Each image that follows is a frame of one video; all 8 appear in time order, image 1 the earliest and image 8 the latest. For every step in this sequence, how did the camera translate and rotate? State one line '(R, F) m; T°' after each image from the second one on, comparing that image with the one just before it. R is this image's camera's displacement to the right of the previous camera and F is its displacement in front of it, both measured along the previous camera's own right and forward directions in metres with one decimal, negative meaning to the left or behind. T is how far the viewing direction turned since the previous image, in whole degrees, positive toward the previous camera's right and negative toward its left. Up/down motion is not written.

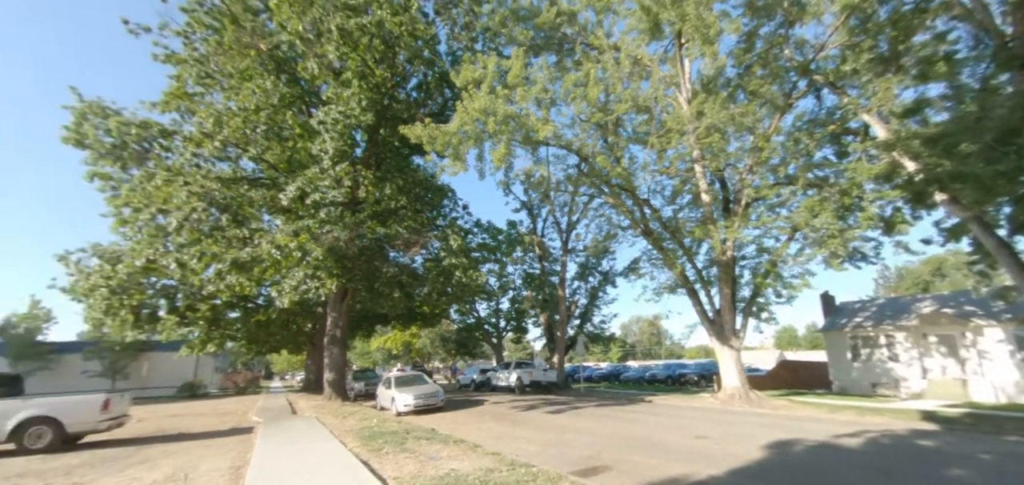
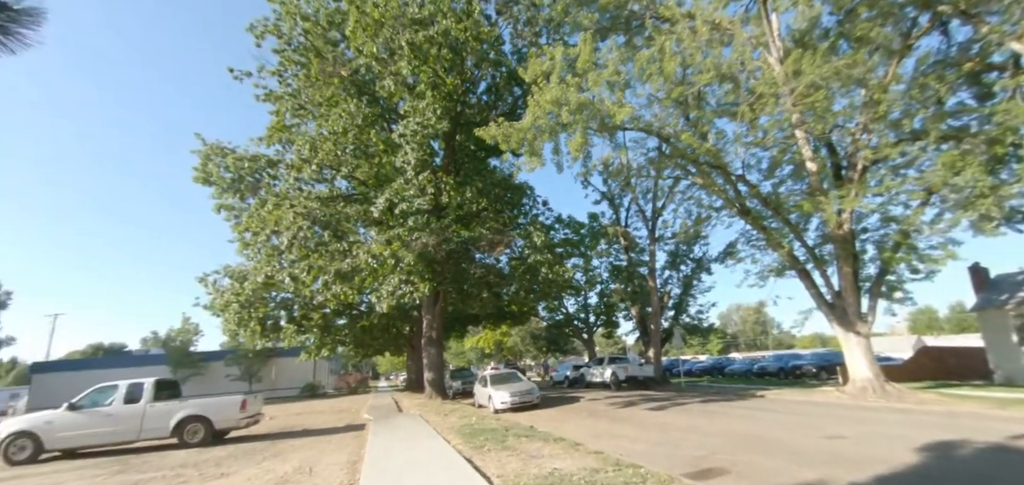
(-0.1, +0.2) m; -11°
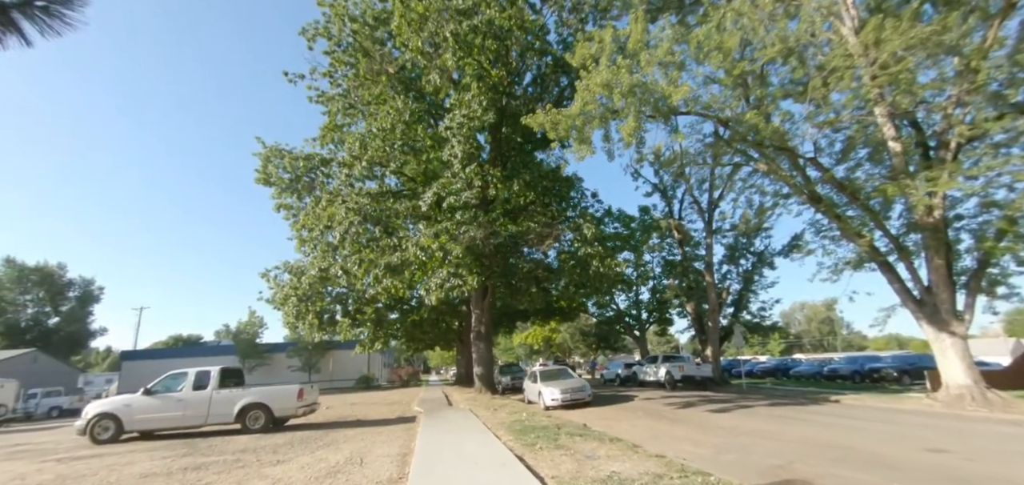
(-0.1, +0.4) m; -6°
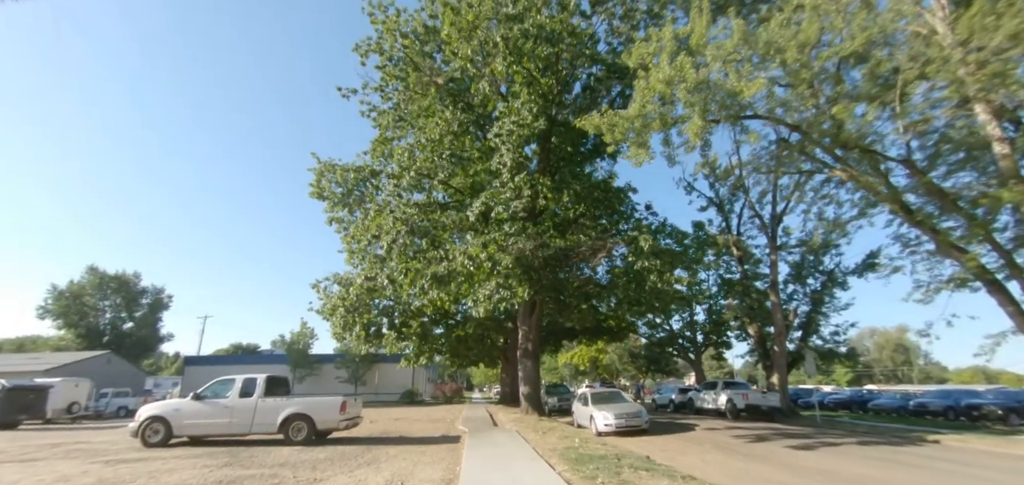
(-0.2, +0.6) m; -6°
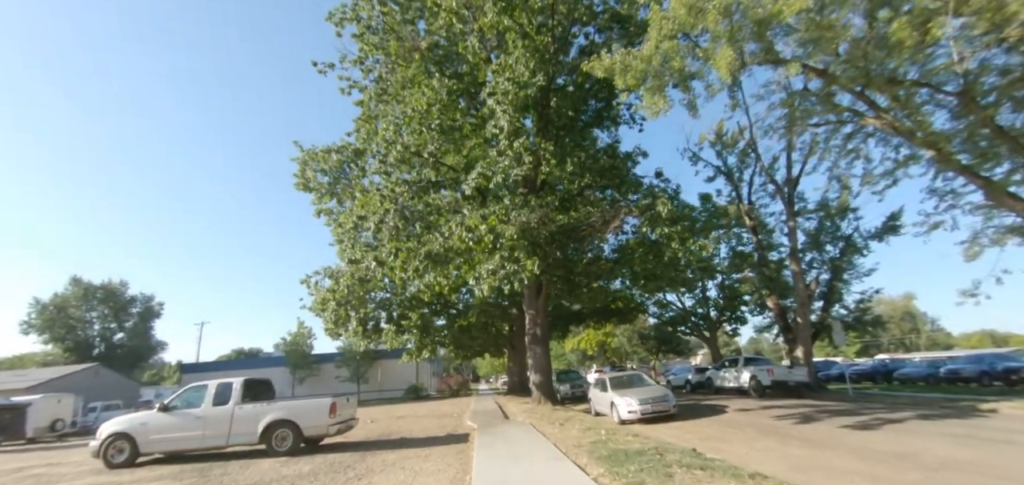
(-0.1, +1.4) m; 0°
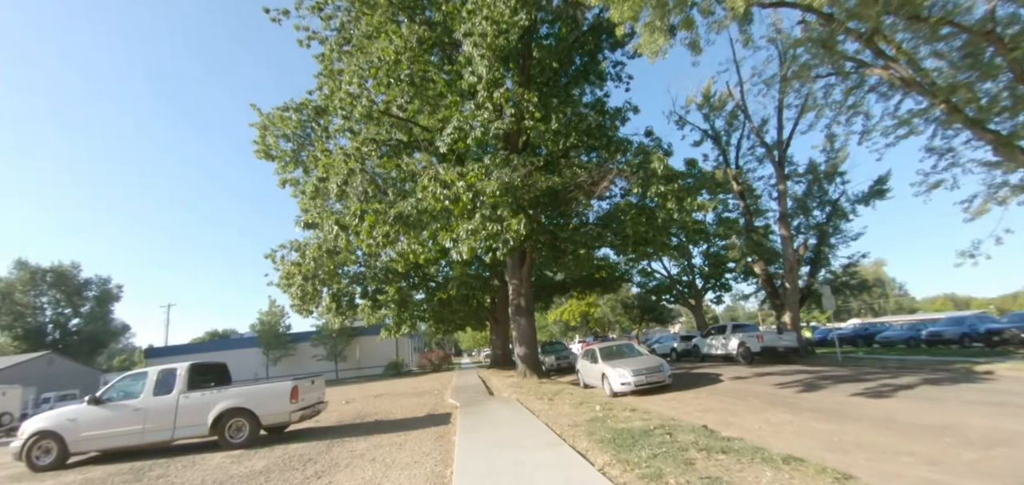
(-0.1, +1.1) m; +3°
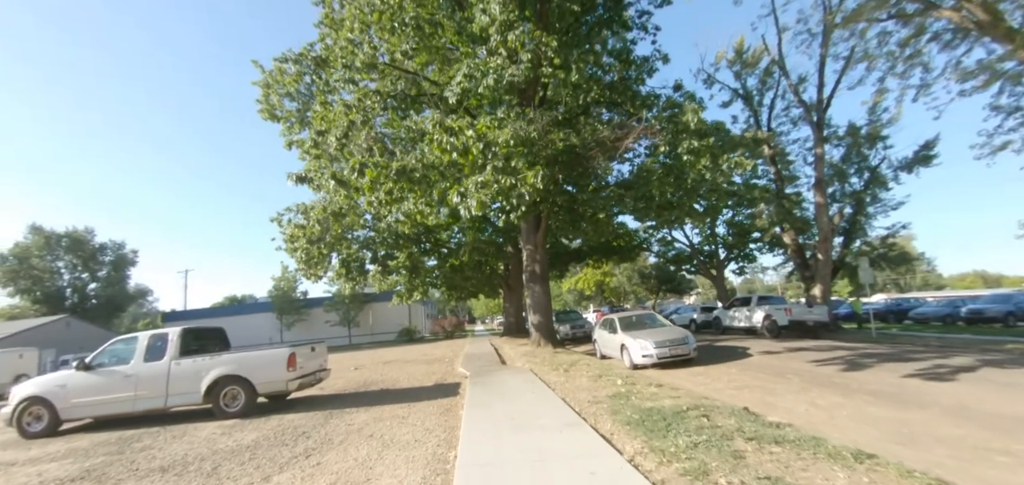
(0.0, +0.8) m; -2°
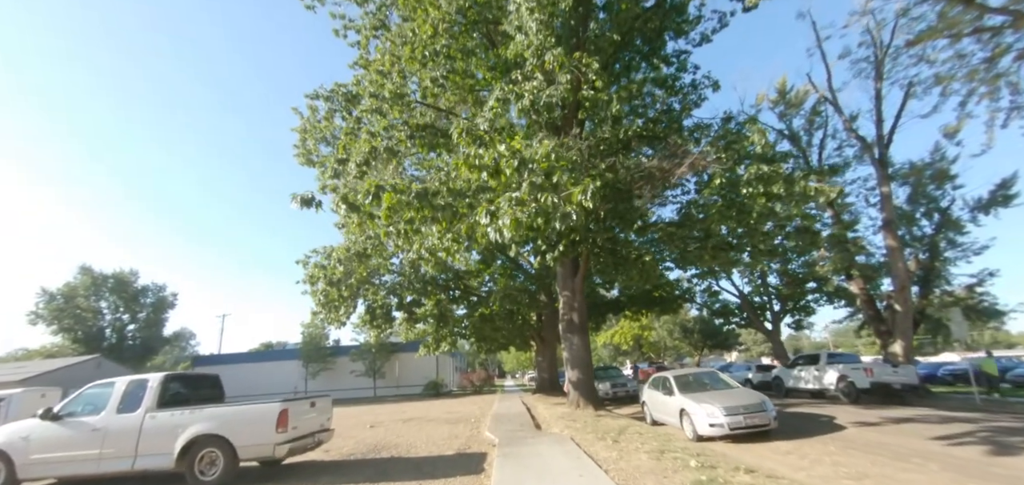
(-0.1, +1.3) m; -4°
